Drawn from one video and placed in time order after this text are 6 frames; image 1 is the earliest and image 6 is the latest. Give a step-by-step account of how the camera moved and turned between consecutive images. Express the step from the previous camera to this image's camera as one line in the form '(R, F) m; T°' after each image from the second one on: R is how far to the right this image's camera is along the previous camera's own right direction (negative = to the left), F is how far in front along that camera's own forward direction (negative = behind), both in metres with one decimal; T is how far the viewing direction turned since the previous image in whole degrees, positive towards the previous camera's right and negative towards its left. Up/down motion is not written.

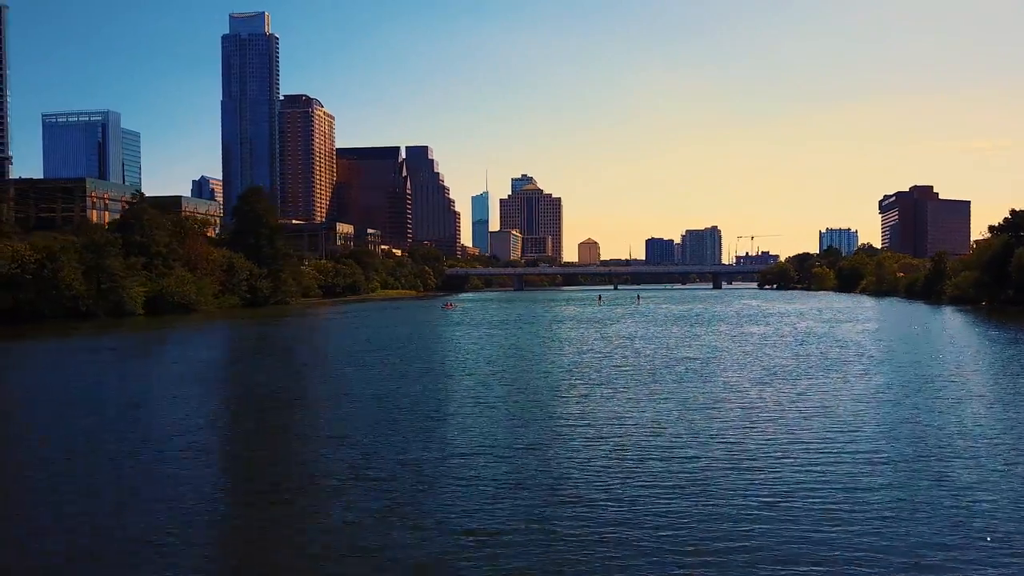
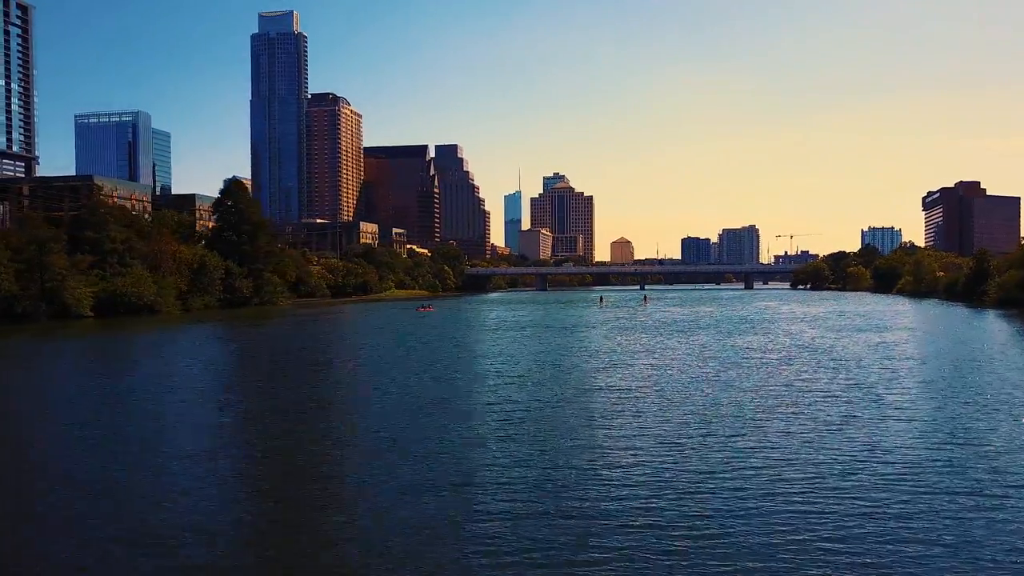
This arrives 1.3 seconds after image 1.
(+2.8, +4.6) m; -3°
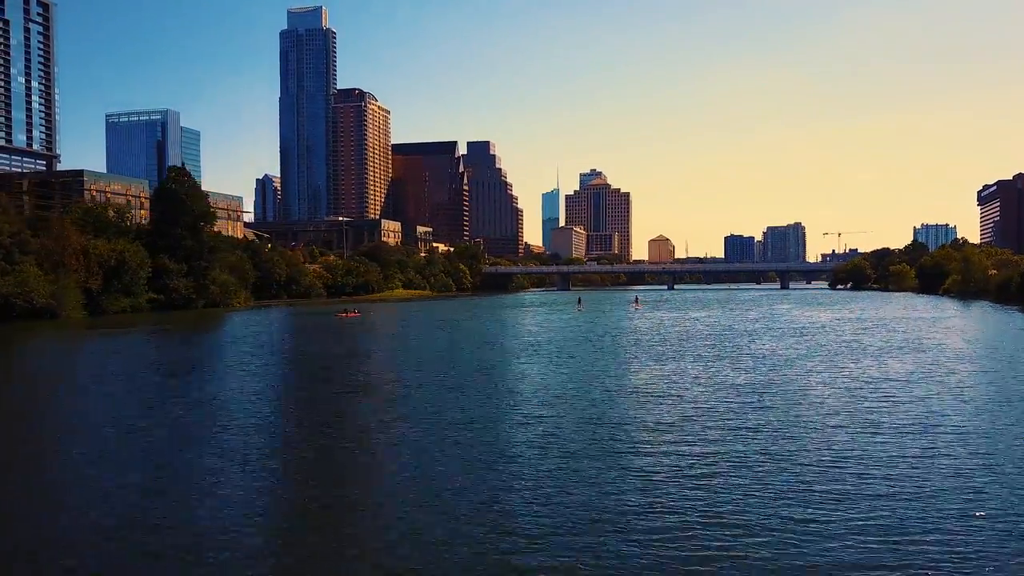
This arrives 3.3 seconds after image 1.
(+4.4, +7.4) m; -3°
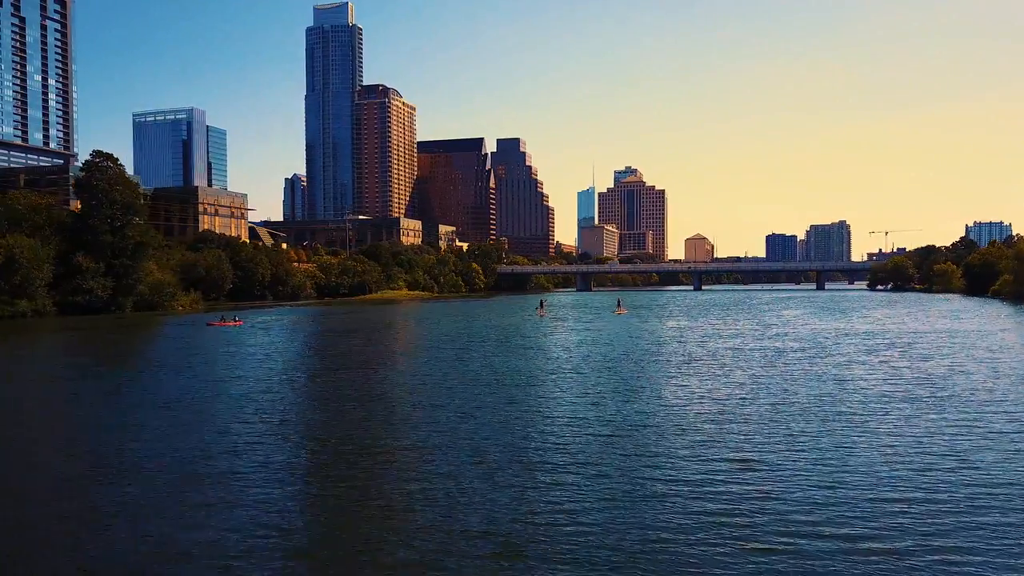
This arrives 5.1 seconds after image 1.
(+4.2, +7.3) m; -3°
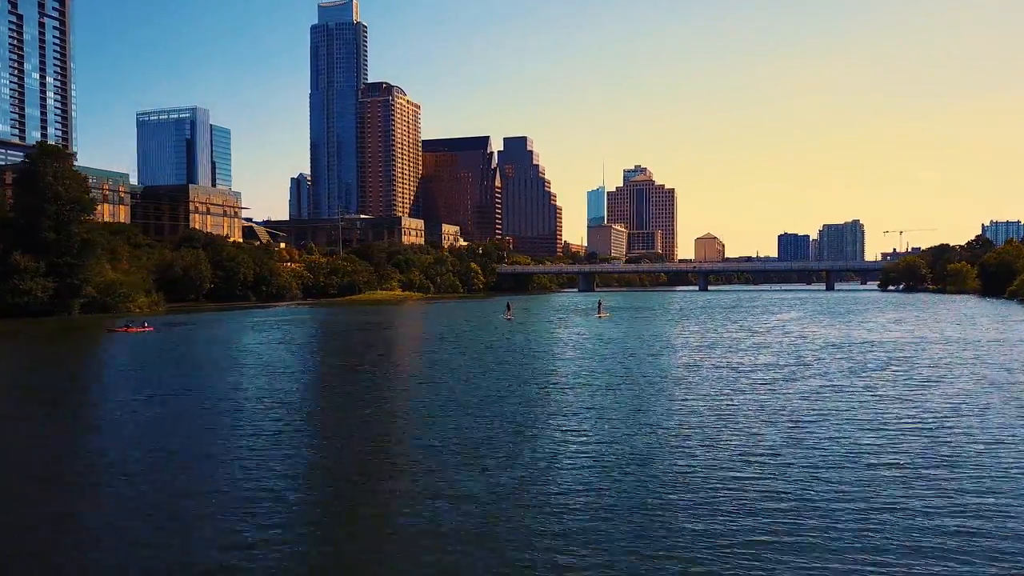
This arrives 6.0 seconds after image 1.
(+2.0, +3.5) m; -1°
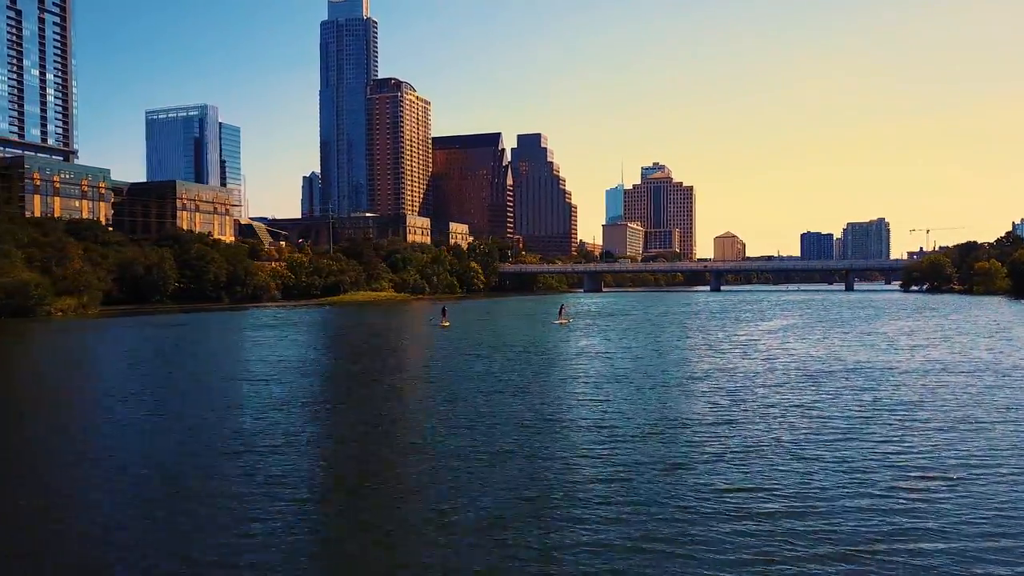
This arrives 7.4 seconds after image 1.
(+3.2, +5.6) m; -2°
